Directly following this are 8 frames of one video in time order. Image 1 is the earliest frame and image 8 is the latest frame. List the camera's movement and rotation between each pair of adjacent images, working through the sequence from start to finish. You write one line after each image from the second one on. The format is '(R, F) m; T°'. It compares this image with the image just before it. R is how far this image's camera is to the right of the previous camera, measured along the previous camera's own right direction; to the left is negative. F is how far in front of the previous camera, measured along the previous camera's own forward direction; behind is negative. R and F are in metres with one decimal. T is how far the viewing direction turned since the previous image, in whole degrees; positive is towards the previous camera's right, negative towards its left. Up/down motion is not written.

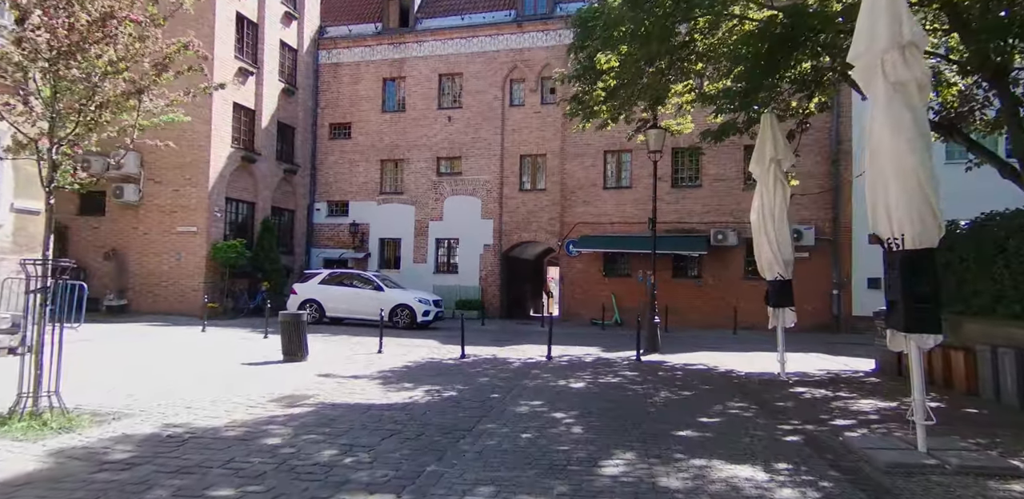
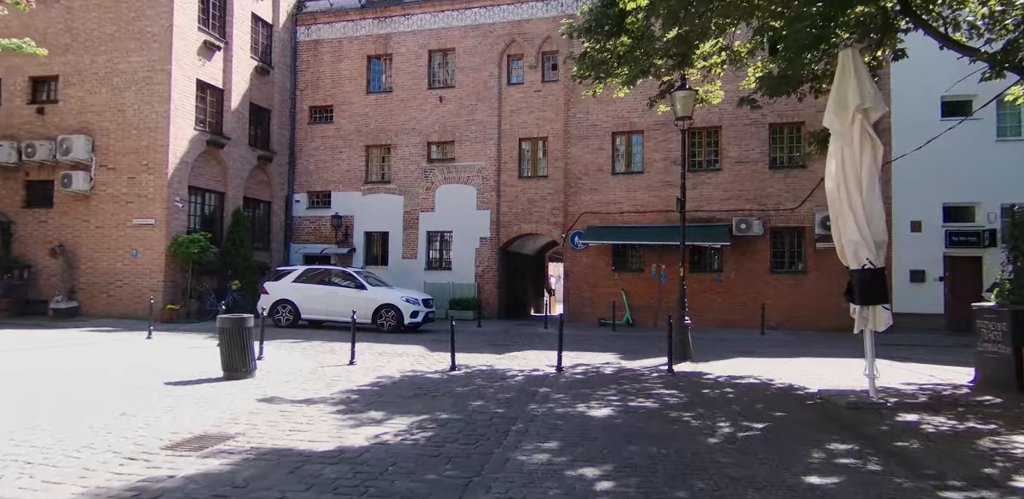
(0.0, +2.2) m; 0°
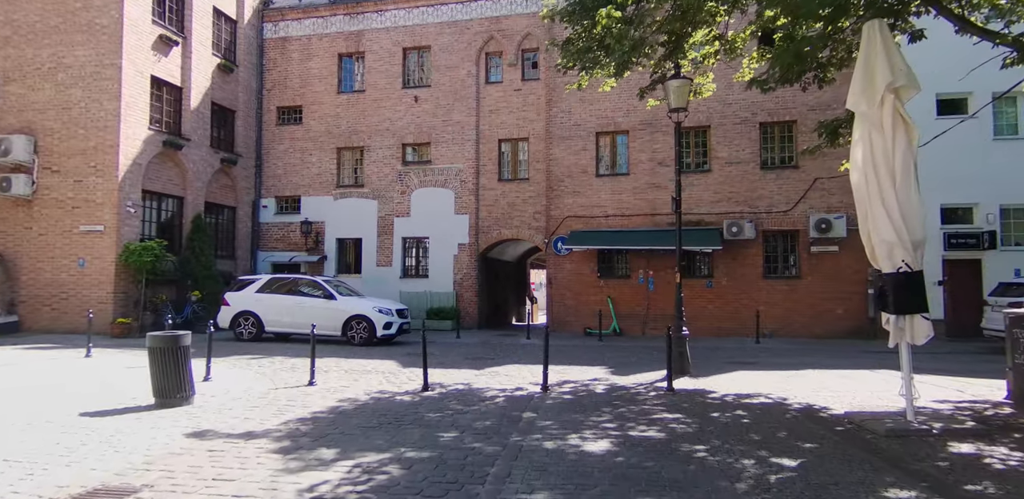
(0.0, +1.0) m; +2°
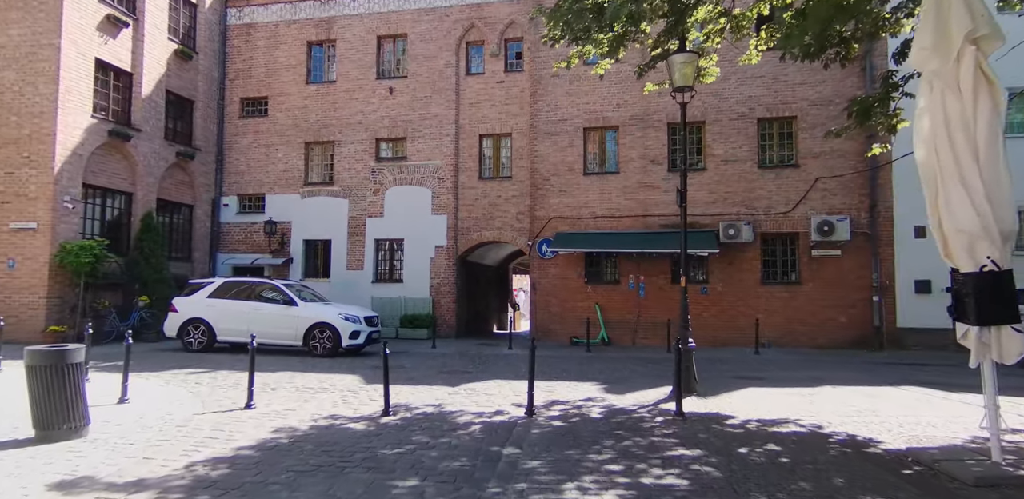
(0.0, +1.4) m; +2°
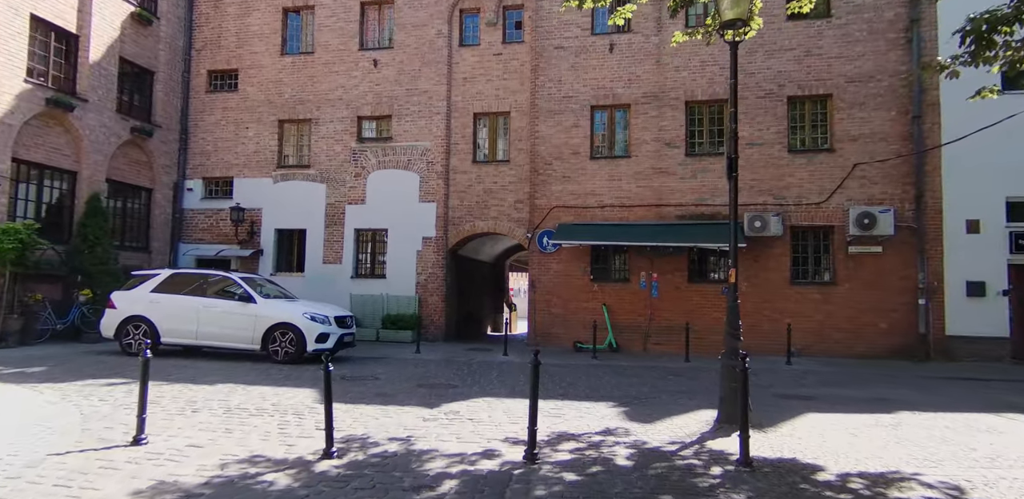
(0.0, +2.0) m; 0°
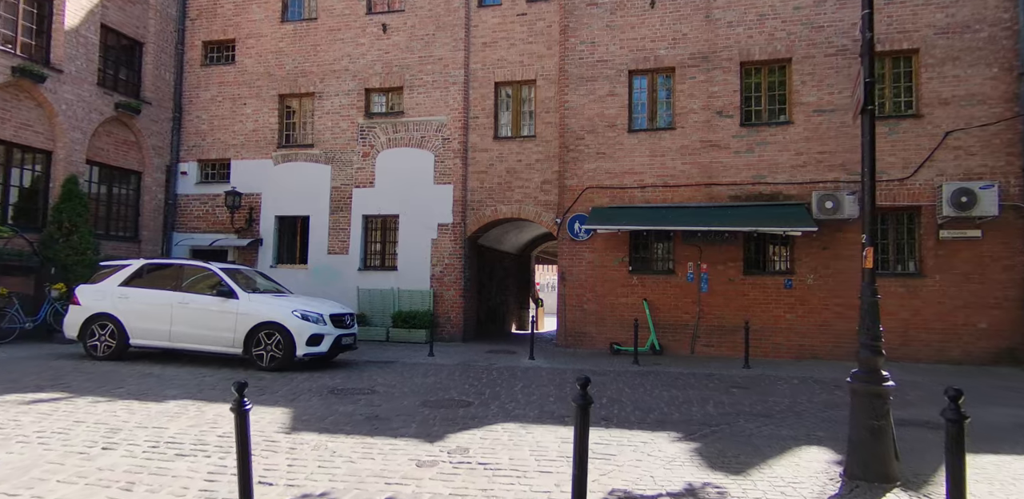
(0.0, +2.0) m; -2°
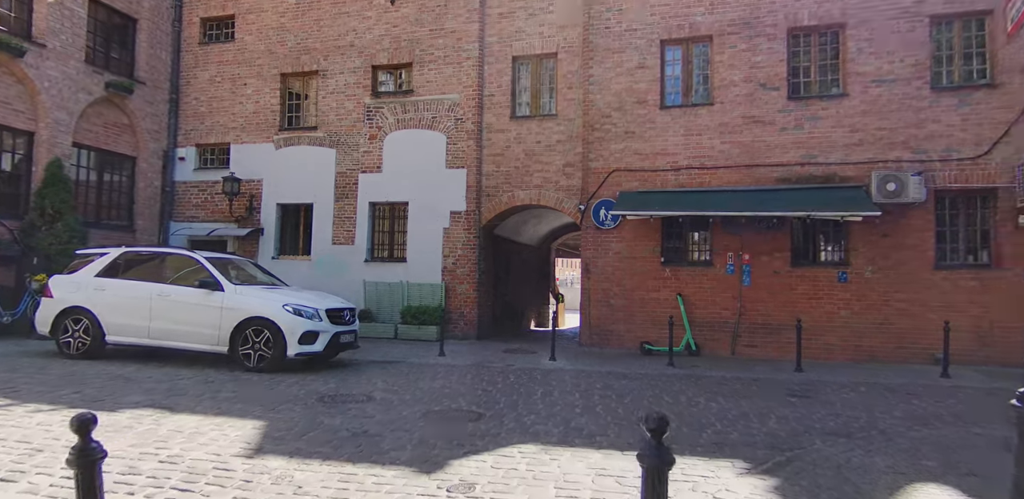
(0.0, +1.3) m; -2°
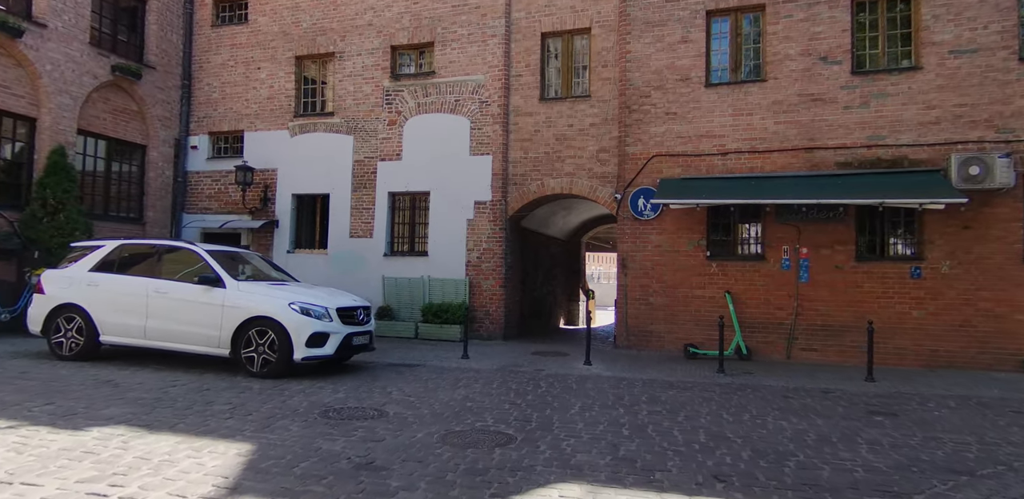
(-0.1, +1.0) m; -2°
